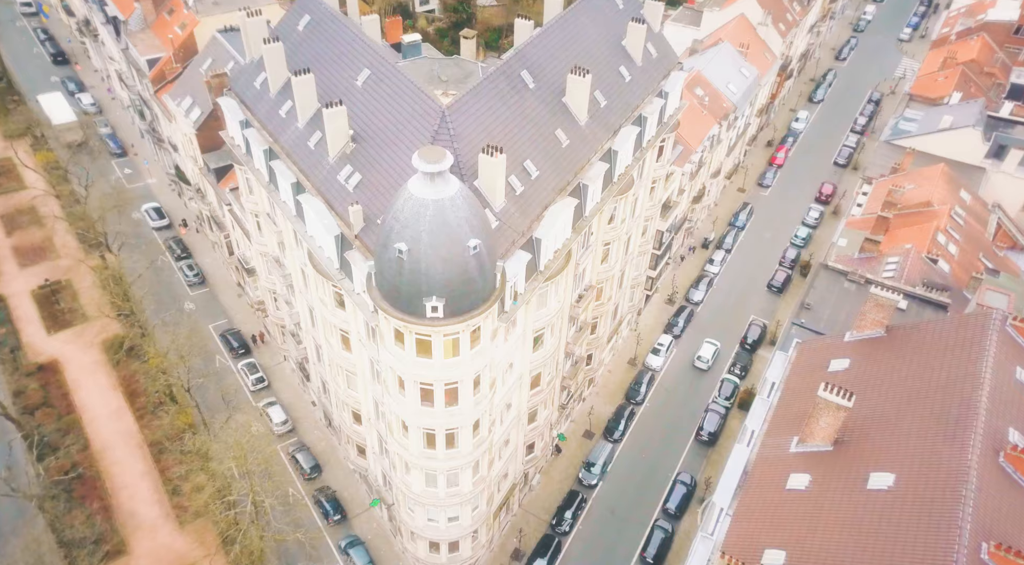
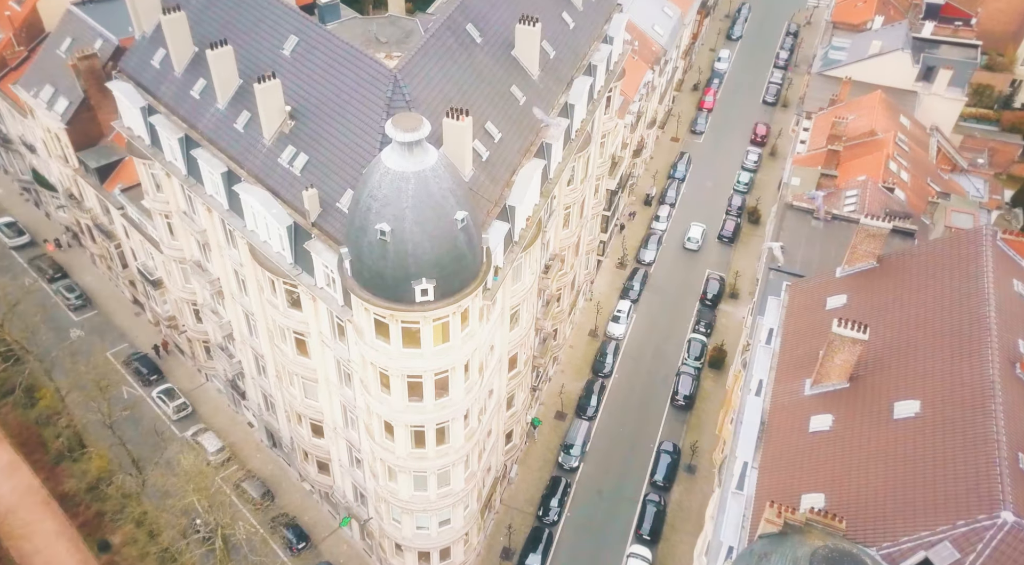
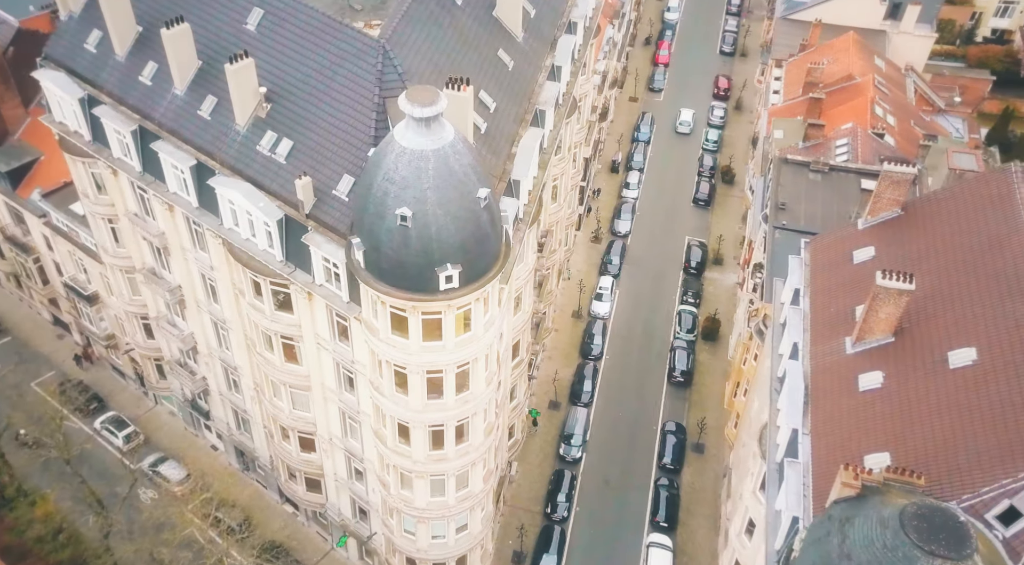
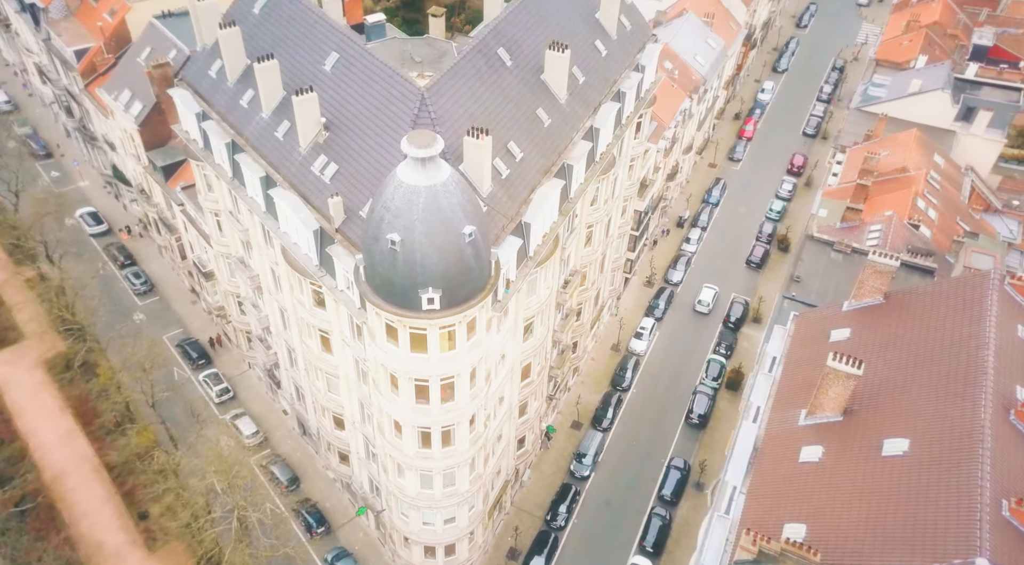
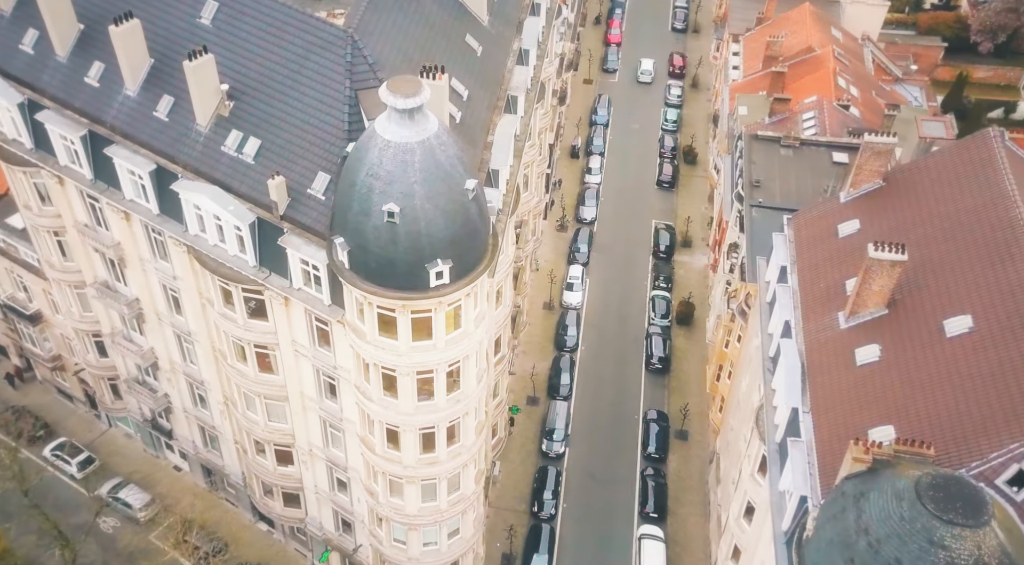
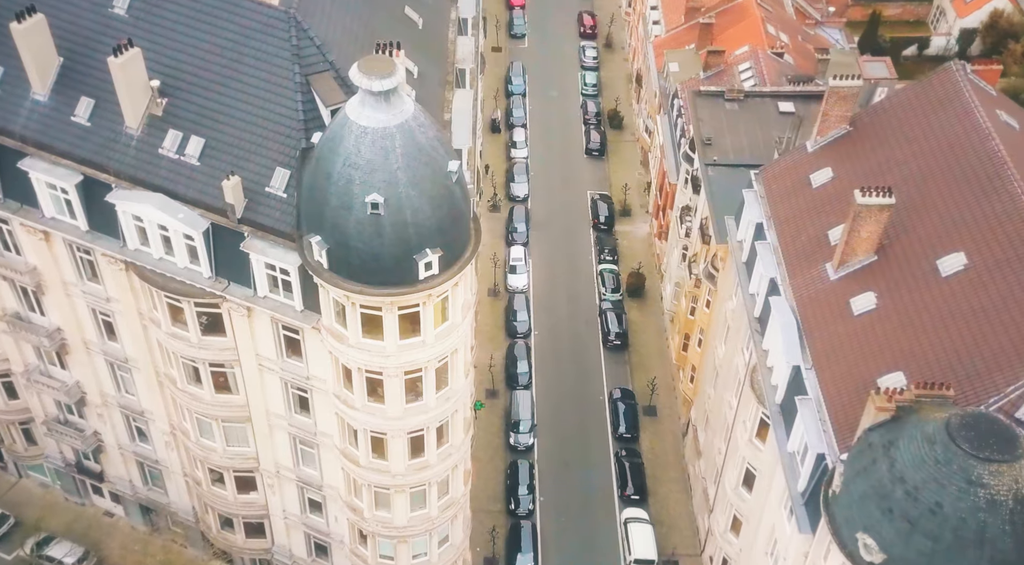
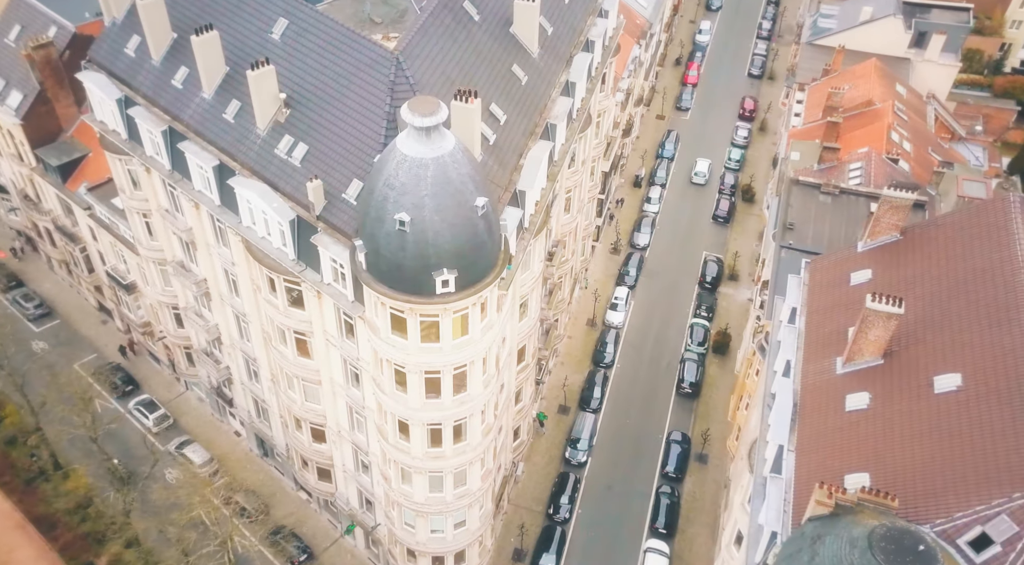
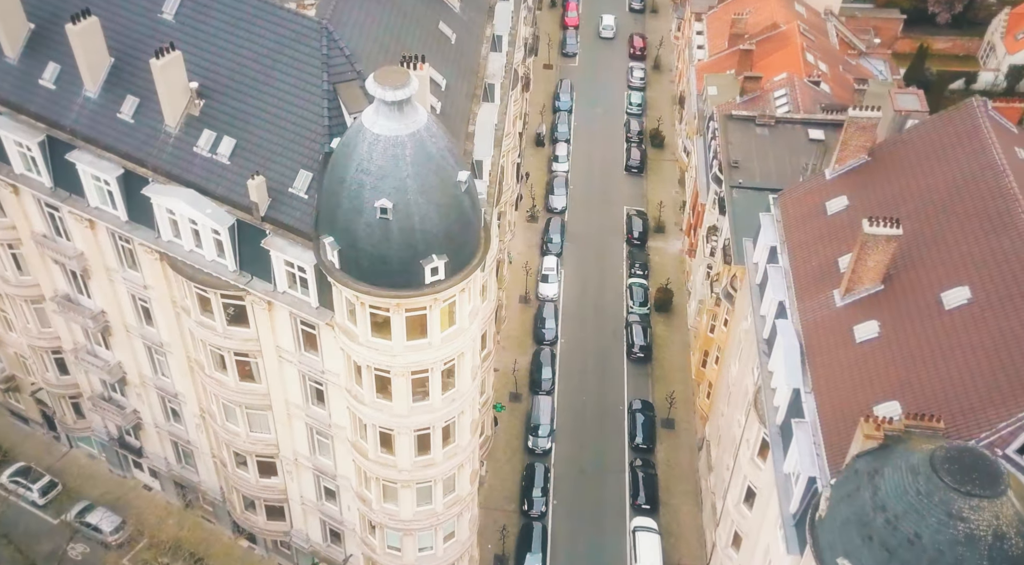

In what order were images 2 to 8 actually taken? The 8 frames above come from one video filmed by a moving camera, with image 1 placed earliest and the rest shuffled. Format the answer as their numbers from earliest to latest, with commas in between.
4, 2, 7, 3, 5, 8, 6
